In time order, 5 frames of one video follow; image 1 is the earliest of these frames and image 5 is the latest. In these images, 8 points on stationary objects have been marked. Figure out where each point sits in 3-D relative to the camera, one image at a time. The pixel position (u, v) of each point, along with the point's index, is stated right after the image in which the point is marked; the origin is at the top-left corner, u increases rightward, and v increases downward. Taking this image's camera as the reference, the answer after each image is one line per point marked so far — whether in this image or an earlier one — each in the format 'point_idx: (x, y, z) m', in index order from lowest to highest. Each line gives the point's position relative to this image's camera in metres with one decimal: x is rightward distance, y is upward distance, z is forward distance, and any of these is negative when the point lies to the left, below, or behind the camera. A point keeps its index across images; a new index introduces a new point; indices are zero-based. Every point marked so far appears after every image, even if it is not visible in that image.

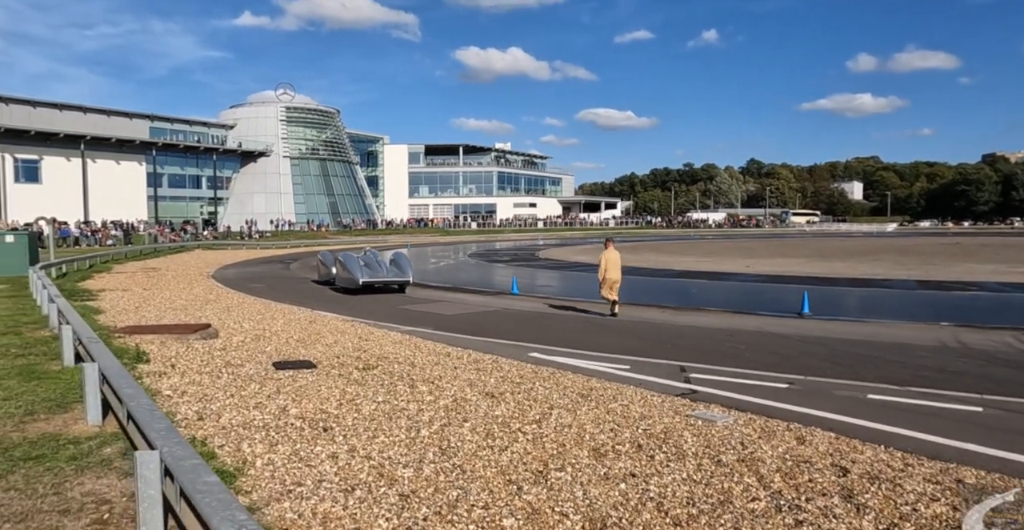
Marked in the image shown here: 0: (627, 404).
0: (+1.2, -1.4, +7.4) m
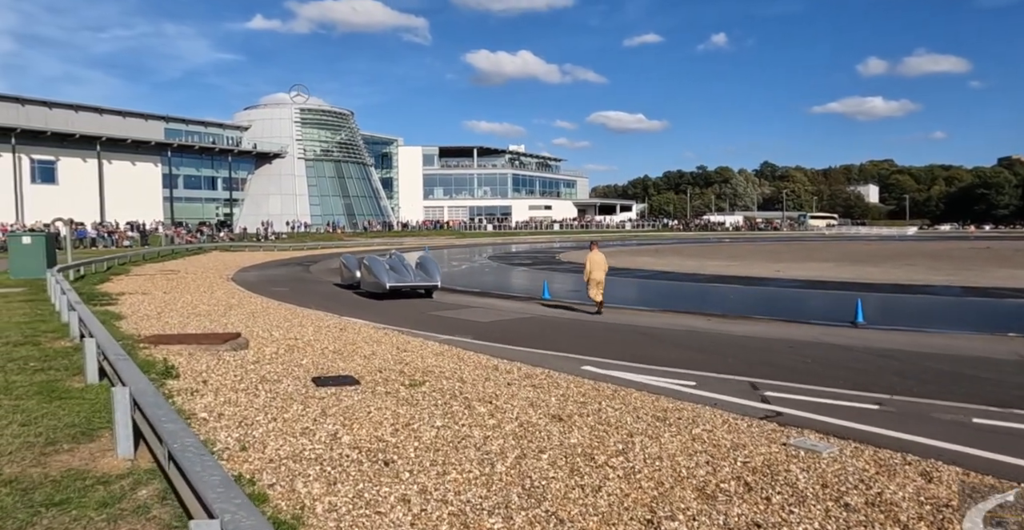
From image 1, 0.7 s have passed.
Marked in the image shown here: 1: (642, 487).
0: (+1.8, -1.5, +6.6) m
1: (+0.9, -1.5, +4.9) m
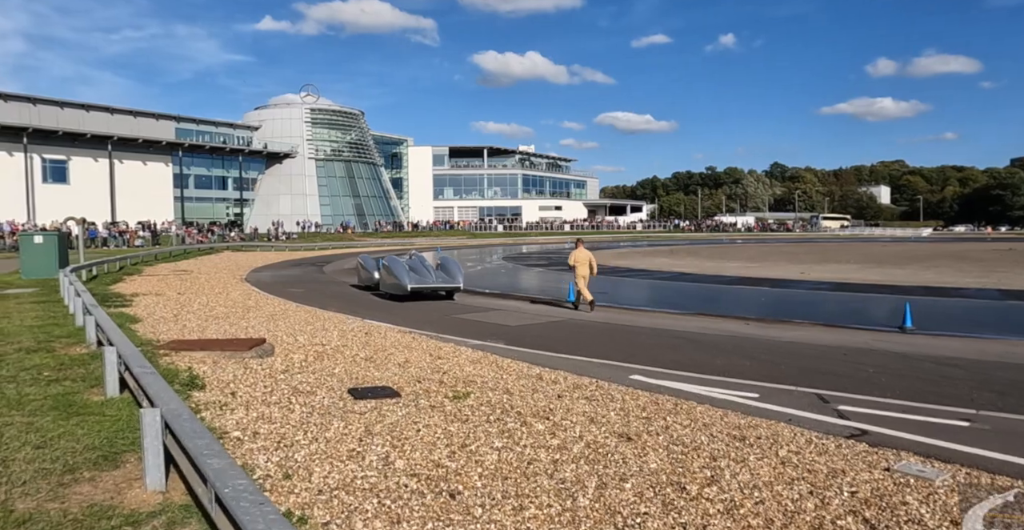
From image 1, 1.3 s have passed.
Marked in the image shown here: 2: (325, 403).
0: (+2.3, -1.5, +5.9) m
1: (+1.4, -1.5, +4.2) m
2: (-1.7, -1.3, +6.7) m
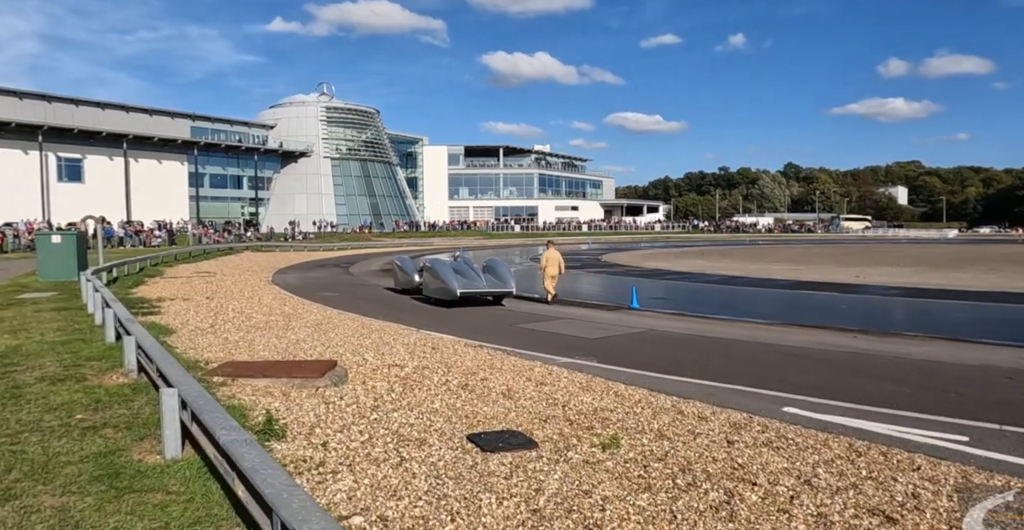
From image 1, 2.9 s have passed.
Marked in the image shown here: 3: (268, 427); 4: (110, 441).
0: (+3.6, -1.6, +4.2) m
1: (+2.7, -1.6, +2.5) m
2: (-0.4, -1.4, +5.0) m
3: (-1.8, -1.2, +5.4) m
4: (-2.6, -1.1, +4.7) m
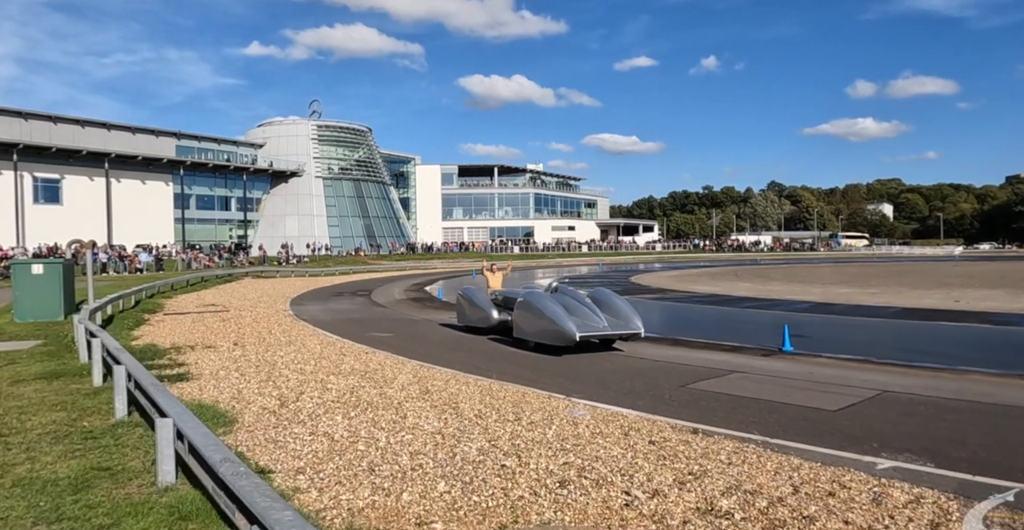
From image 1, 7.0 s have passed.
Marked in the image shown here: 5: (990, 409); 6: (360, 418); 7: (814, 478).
0: (+6.4, -1.8, +0.3) m
1: (+5.5, -1.8, -1.5) m
2: (+2.3, -1.6, +1.0) m
3: (+0.9, -1.5, +1.3) m
4: (+0.1, -1.4, +0.6) m
5: (+5.9, -1.8, +9.0) m
6: (-1.6, -1.6, +7.7) m
7: (+2.4, -1.7, +5.8) m
